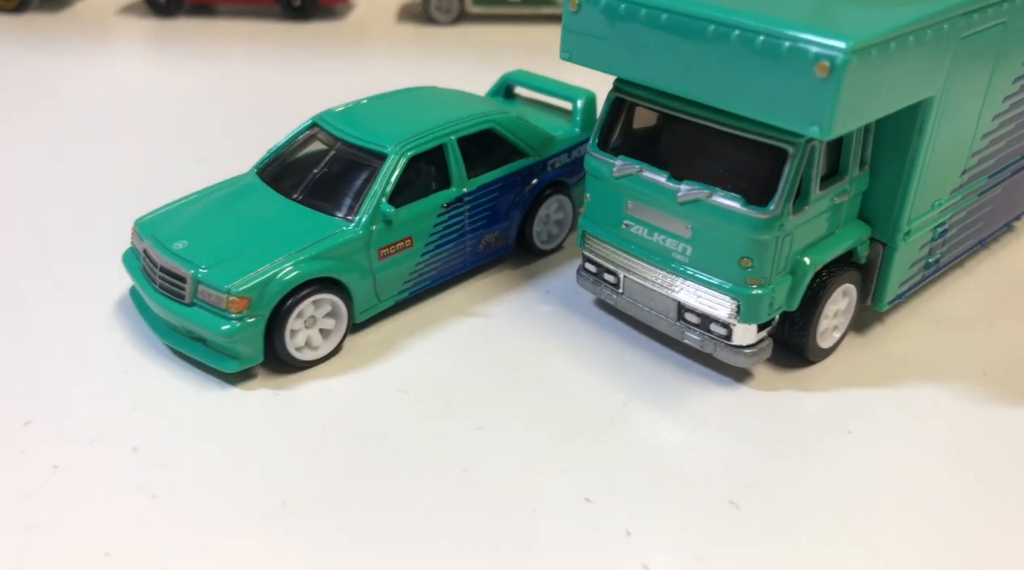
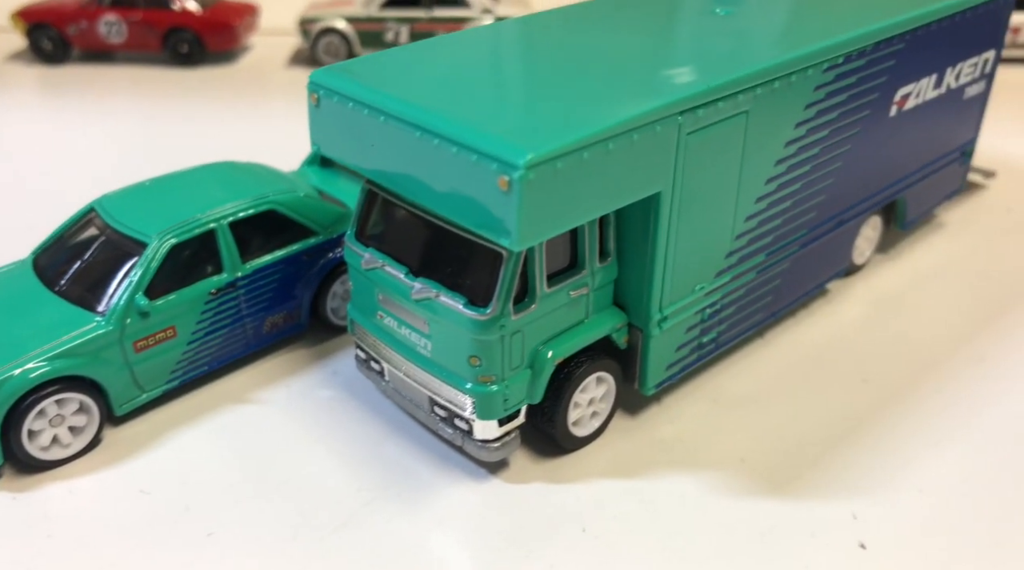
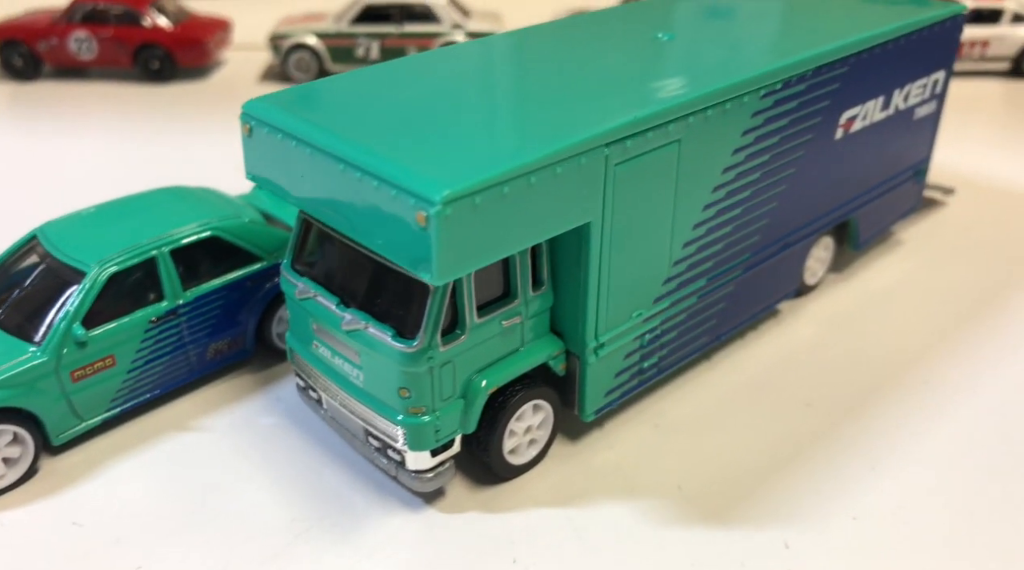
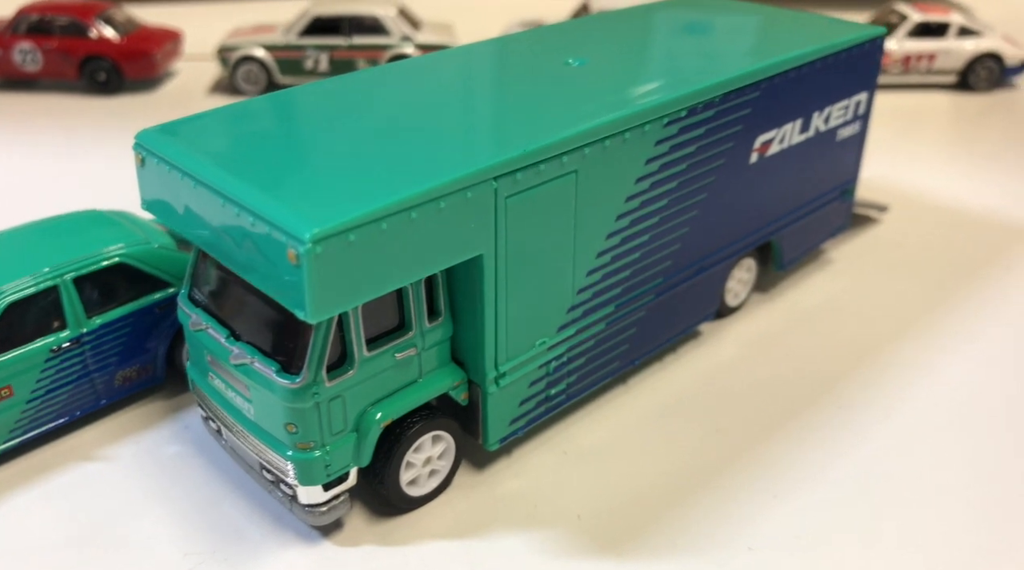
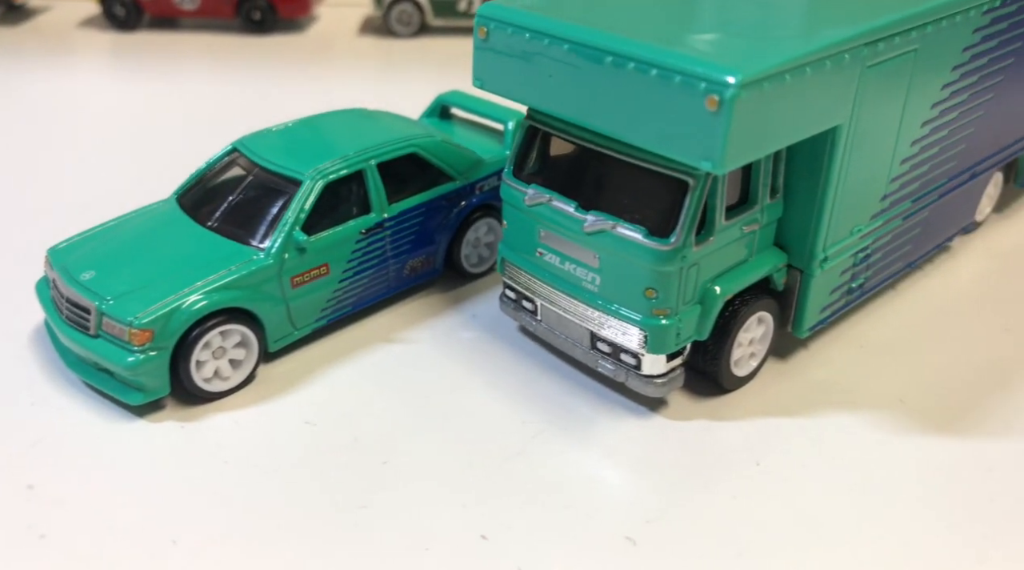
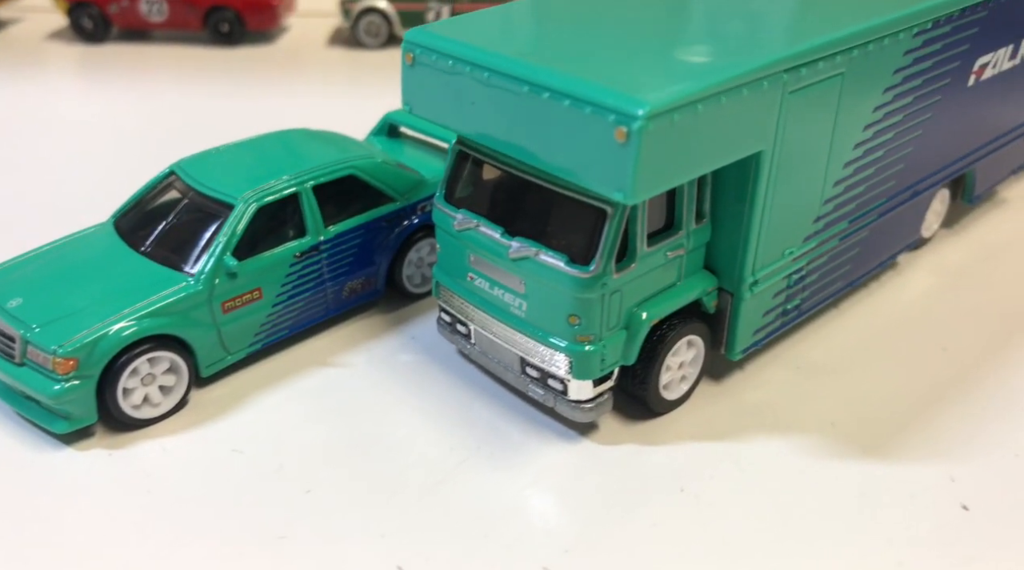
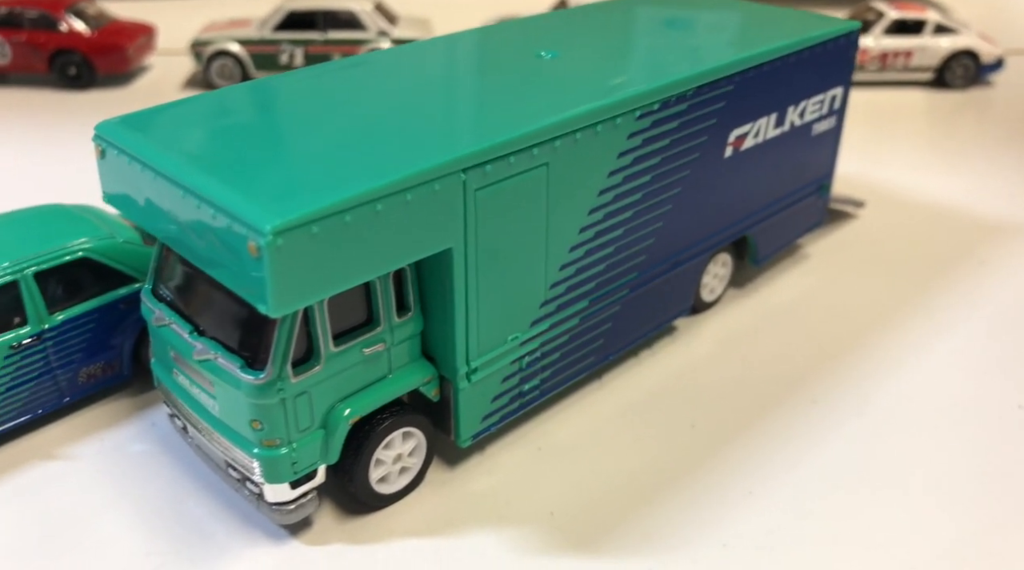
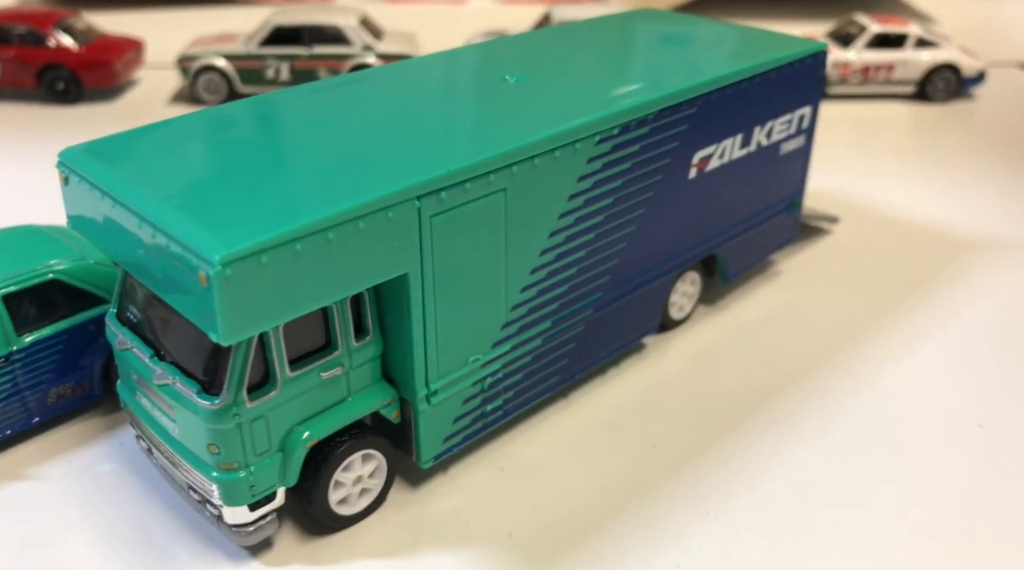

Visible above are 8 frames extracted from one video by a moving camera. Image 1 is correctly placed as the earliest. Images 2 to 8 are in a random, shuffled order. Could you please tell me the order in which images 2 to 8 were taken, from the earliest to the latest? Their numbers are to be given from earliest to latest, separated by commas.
5, 6, 2, 3, 4, 8, 7
